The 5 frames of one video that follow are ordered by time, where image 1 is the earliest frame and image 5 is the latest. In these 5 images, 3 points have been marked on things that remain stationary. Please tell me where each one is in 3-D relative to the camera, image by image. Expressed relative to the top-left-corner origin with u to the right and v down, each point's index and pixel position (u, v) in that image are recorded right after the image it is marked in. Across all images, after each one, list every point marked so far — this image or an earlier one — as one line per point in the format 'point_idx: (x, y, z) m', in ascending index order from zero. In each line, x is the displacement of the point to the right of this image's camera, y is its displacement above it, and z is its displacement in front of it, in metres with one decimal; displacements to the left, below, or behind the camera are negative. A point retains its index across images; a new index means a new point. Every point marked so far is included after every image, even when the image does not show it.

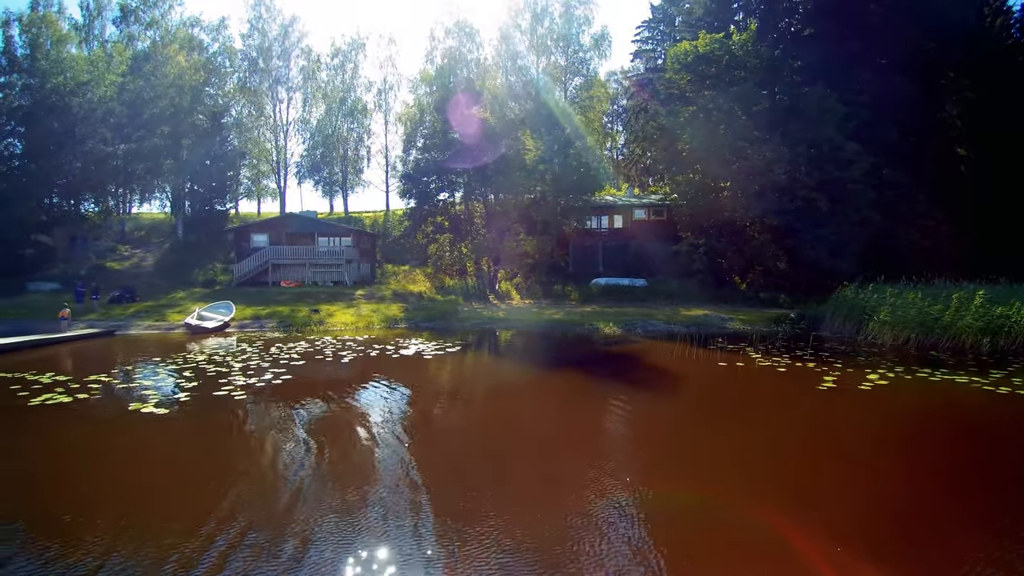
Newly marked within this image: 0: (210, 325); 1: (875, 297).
0: (-9.4, -1.2, +18.2) m
1: (+10.7, -0.3, +17.1) m
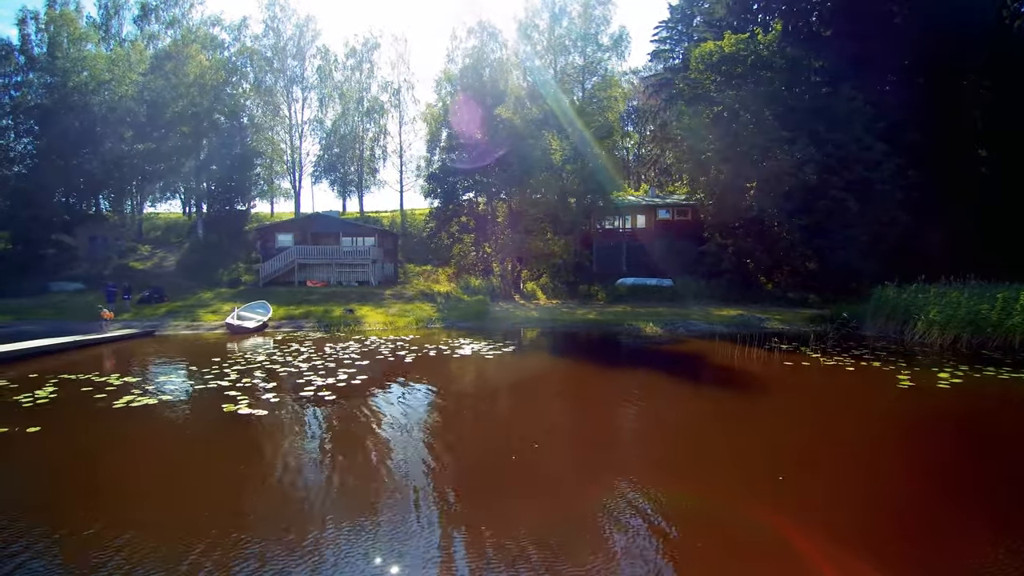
0: (-8.2, -1.2, +18.1) m
1: (+12.0, -0.3, +17.1) m
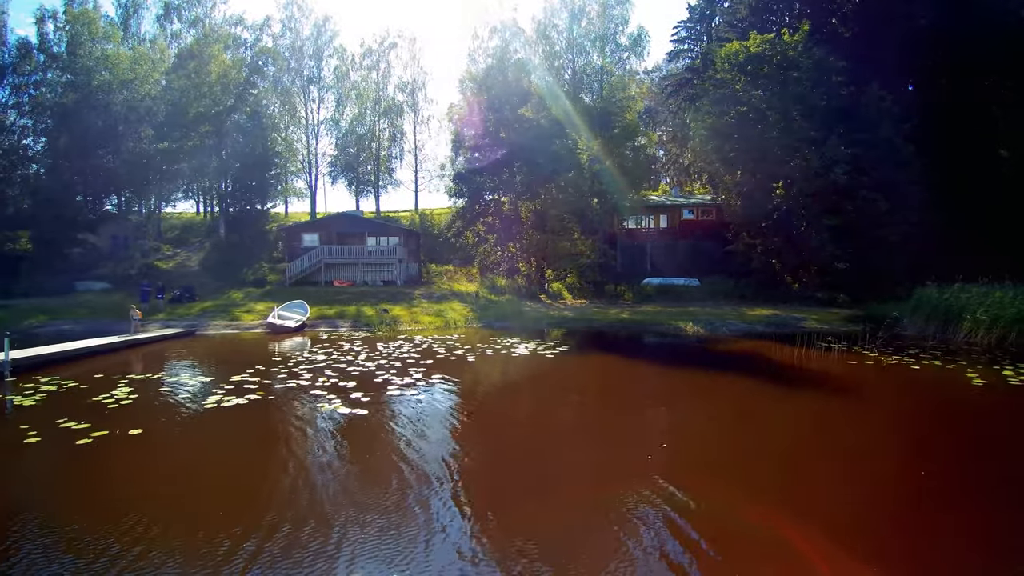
0: (-6.9, -1.2, +18.1) m
1: (+13.2, -0.3, +17.1) m
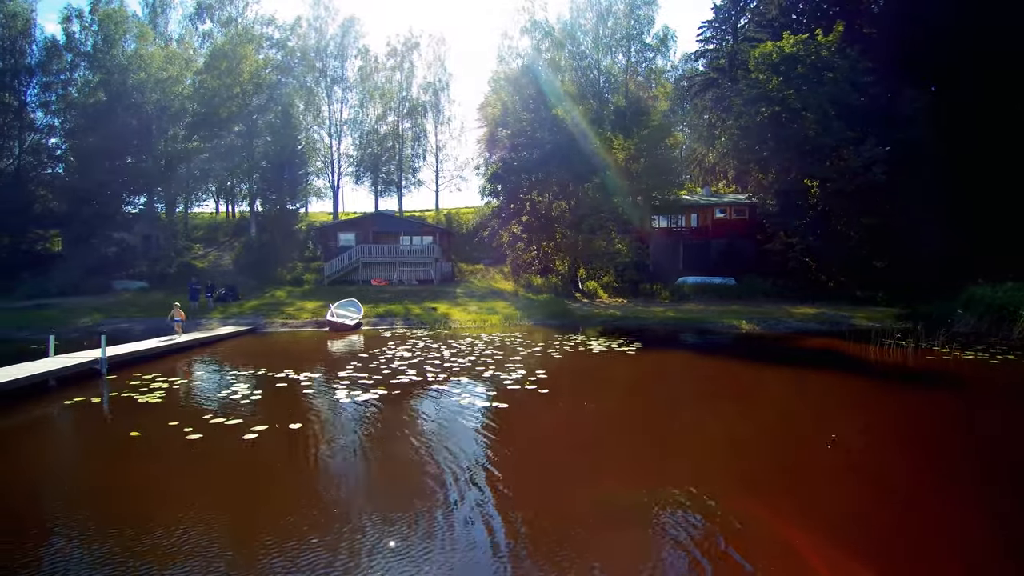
0: (-5.2, -1.1, +18.2) m
1: (+15.0, -0.2, +17.3) m
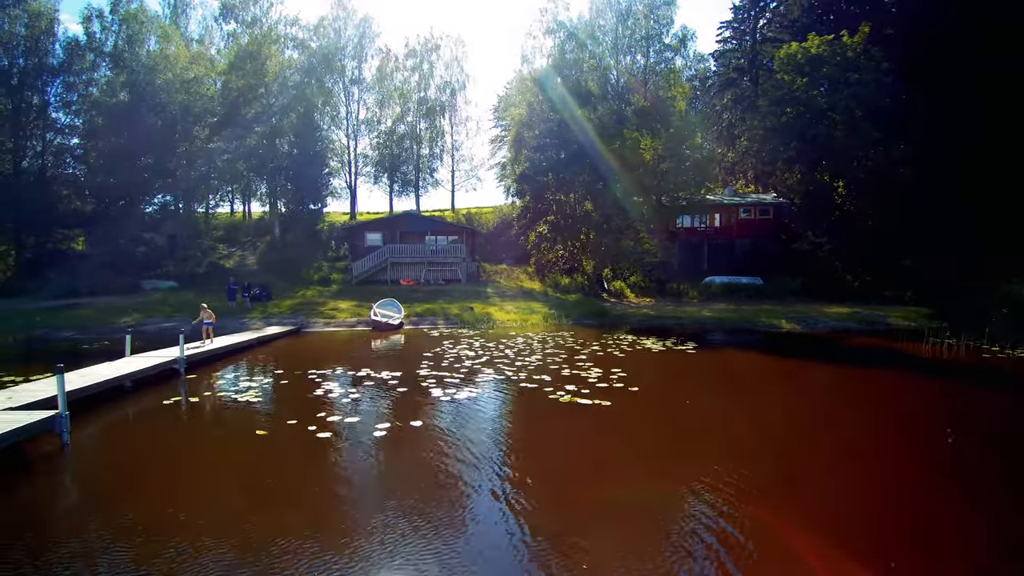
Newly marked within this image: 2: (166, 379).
0: (-3.8, -1.1, +18.3) m
1: (+16.4, -0.2, +17.5) m
2: (-7.1, -1.8, +11.9) m
